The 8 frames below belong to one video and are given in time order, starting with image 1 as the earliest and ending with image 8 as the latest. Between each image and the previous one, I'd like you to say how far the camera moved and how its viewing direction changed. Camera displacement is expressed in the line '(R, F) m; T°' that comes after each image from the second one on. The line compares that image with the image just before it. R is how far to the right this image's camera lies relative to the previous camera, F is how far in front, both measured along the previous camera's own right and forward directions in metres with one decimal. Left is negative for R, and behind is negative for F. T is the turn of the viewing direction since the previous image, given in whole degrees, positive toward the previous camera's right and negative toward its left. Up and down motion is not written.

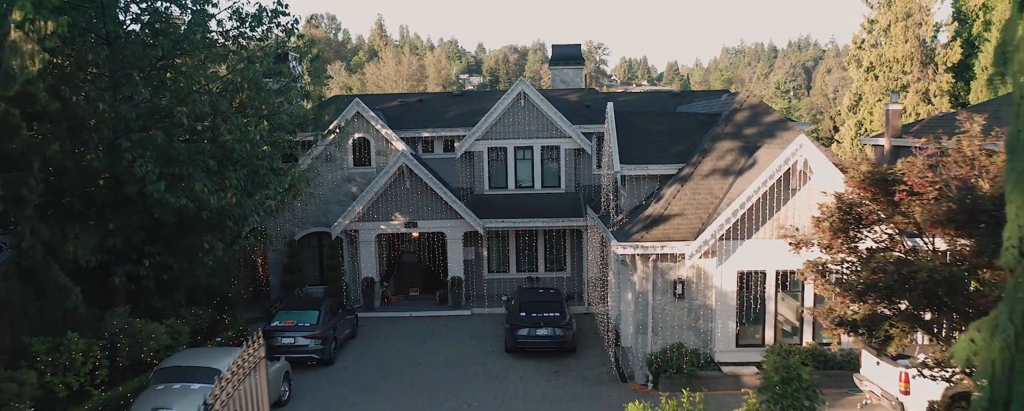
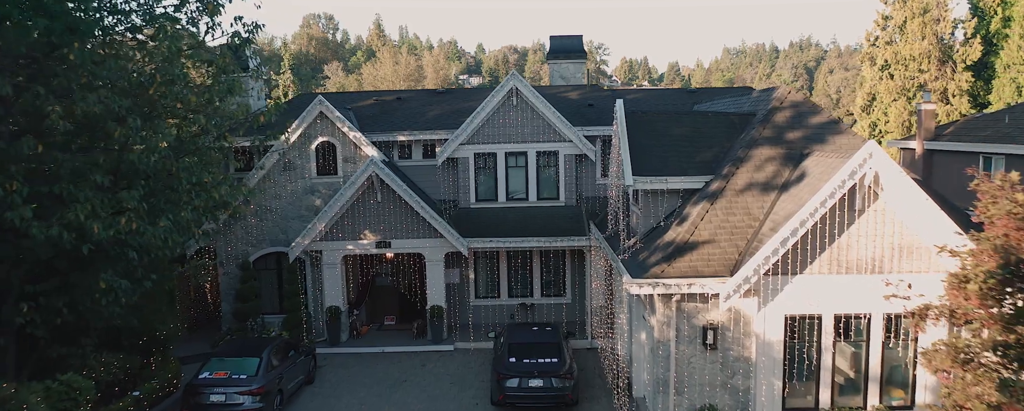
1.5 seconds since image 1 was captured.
(+0.3, +3.4) m; 0°
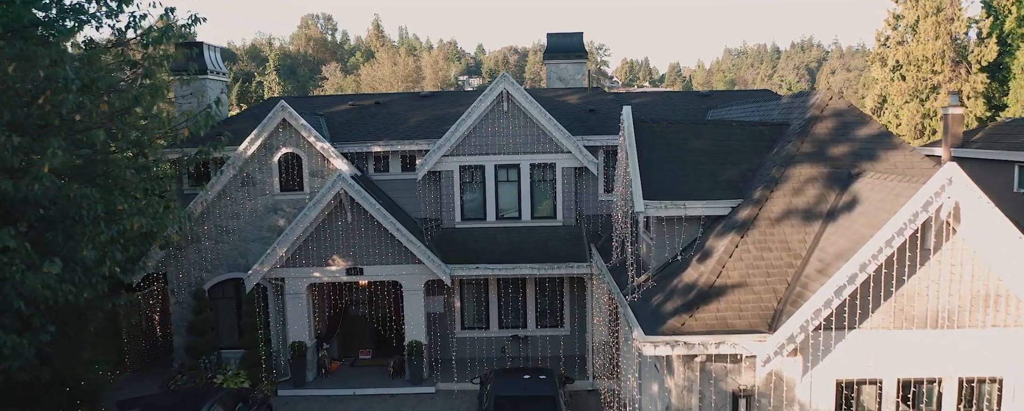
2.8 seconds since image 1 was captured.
(+0.2, +2.5) m; 0°
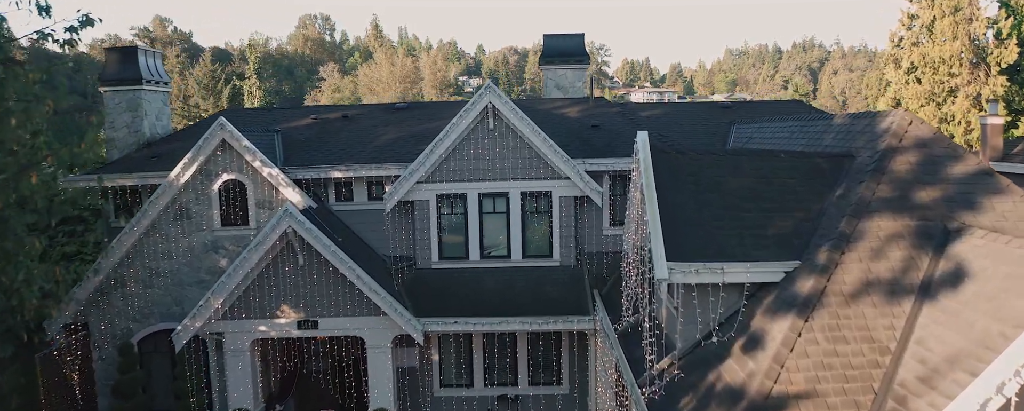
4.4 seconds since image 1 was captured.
(+0.3, +3.0) m; 0°
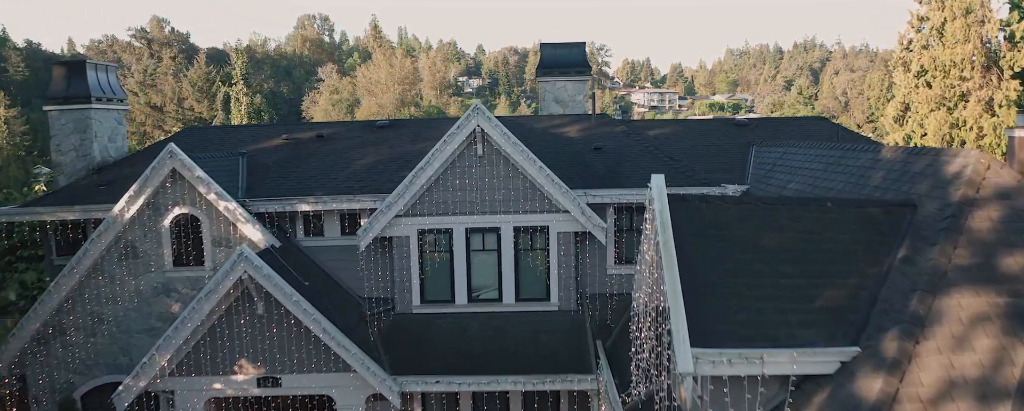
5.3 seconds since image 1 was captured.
(+0.2, +1.8) m; 0°
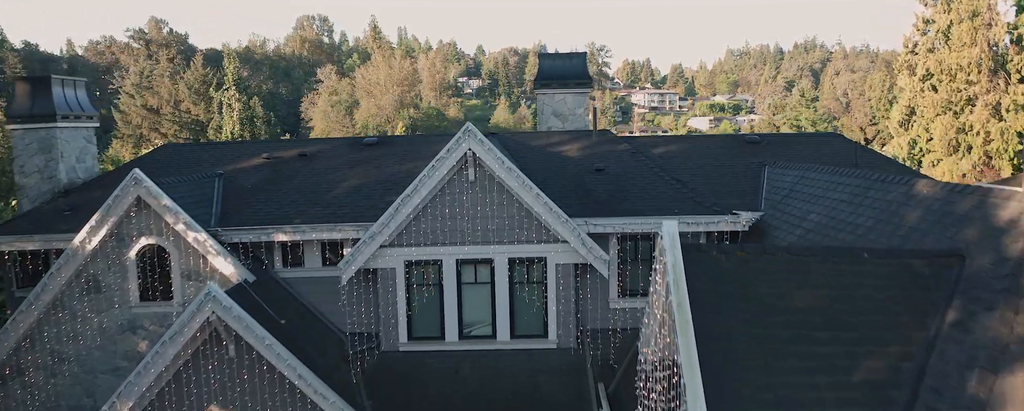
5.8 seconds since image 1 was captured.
(+0.1, +1.0) m; 0°
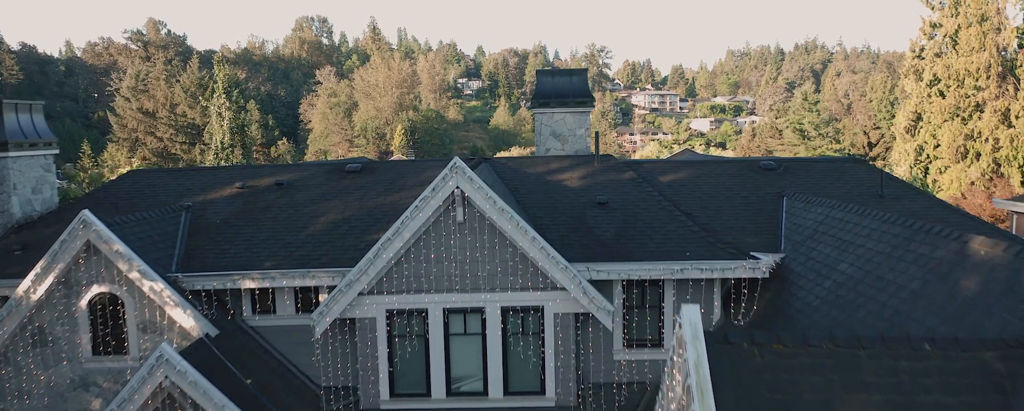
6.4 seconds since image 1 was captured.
(+0.1, +1.2) m; 0°
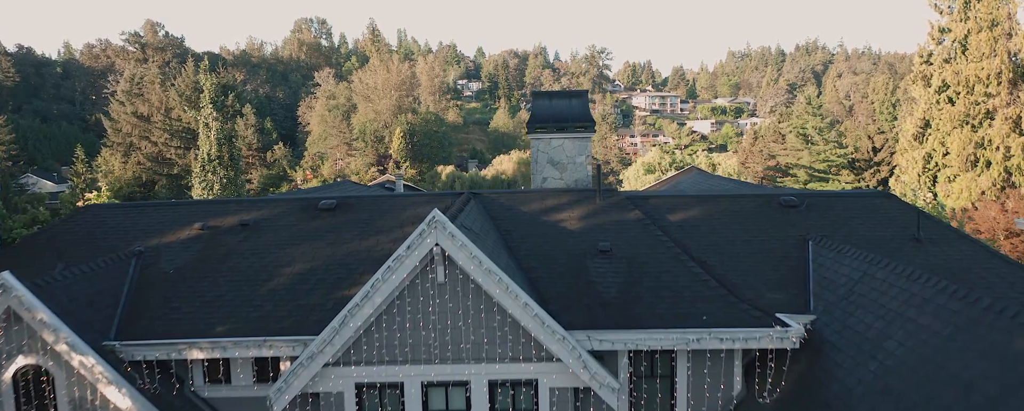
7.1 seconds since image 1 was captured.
(+0.1, +1.5) m; 0°
